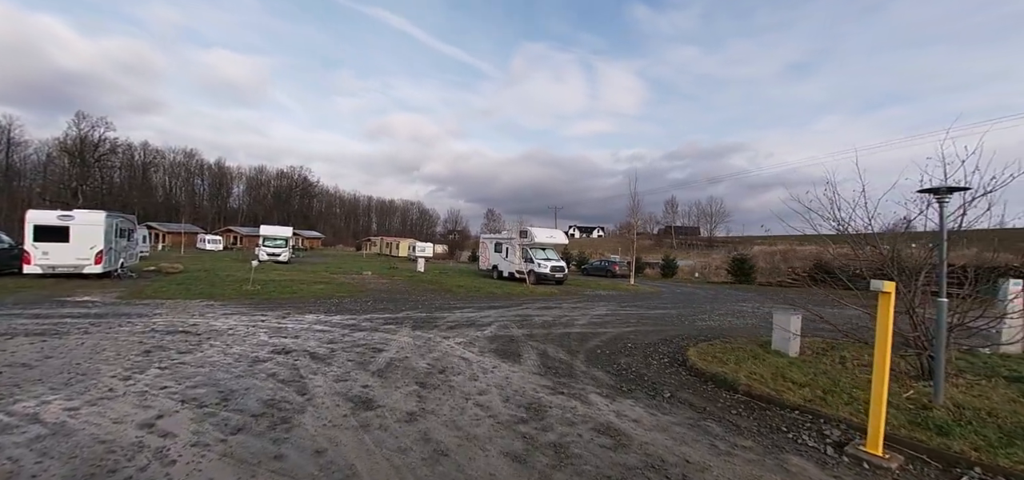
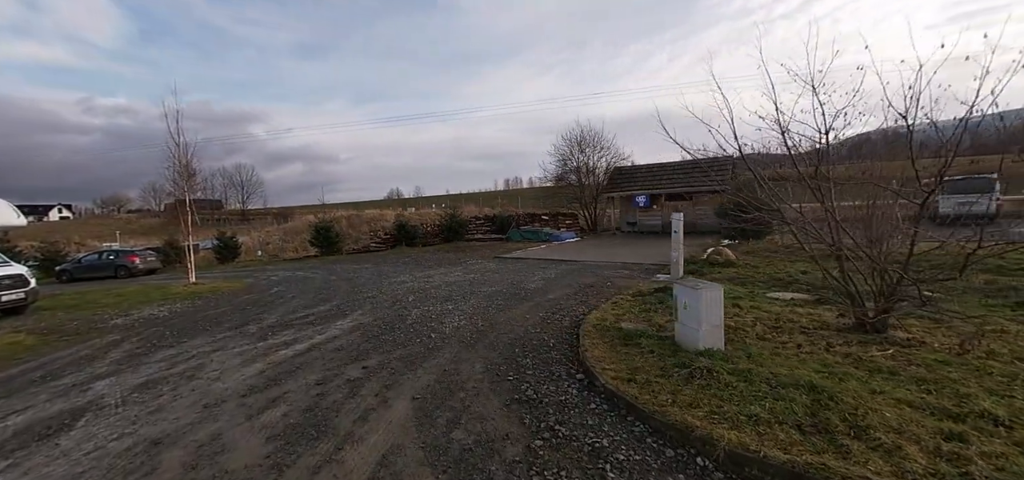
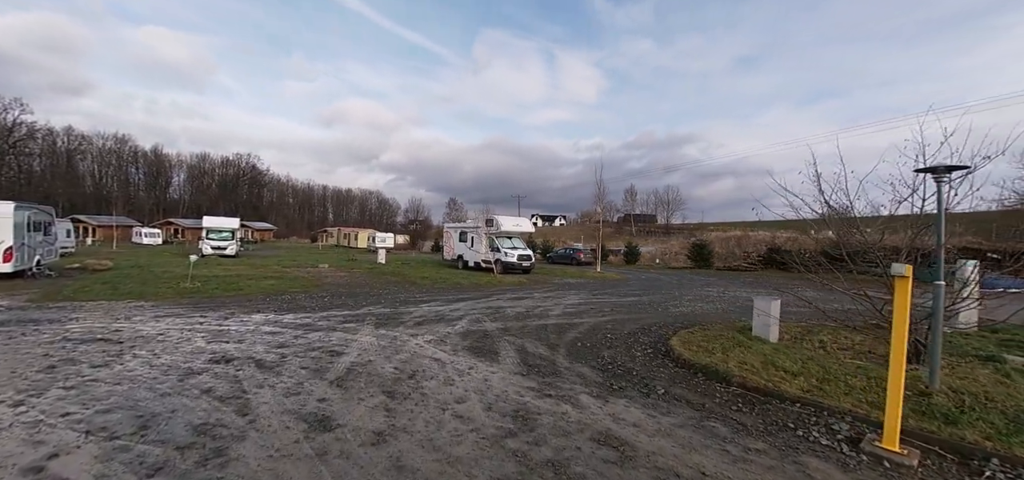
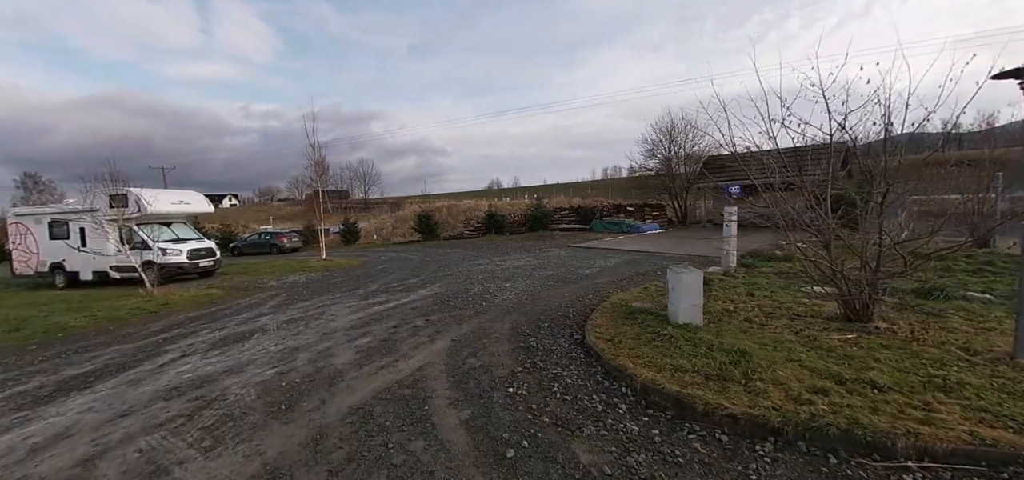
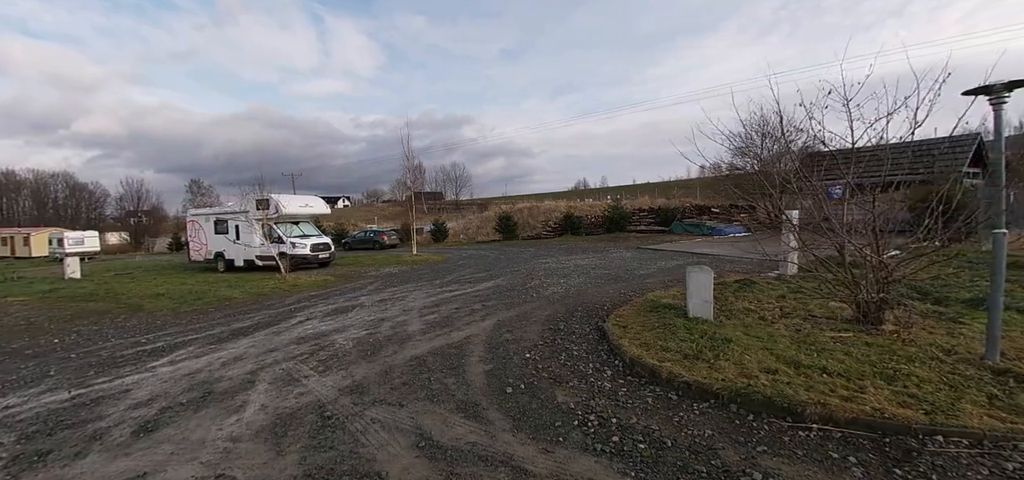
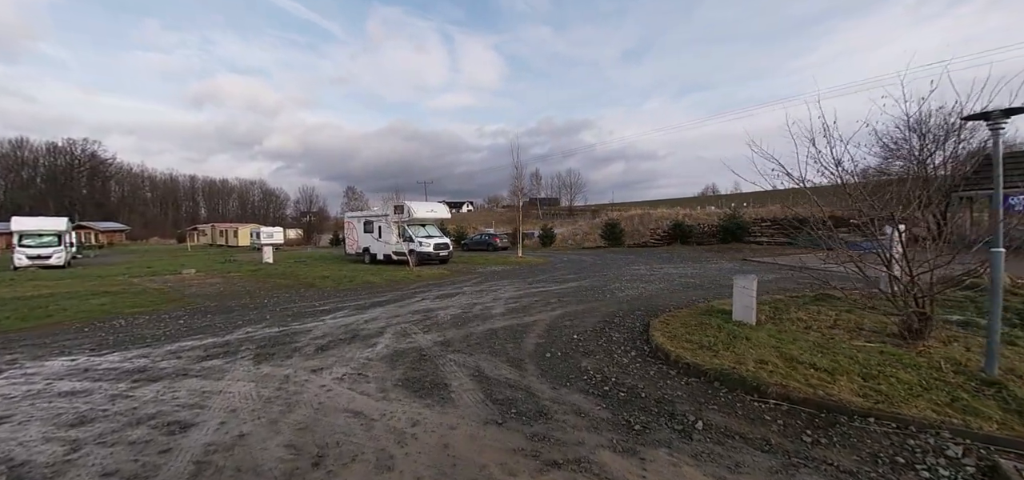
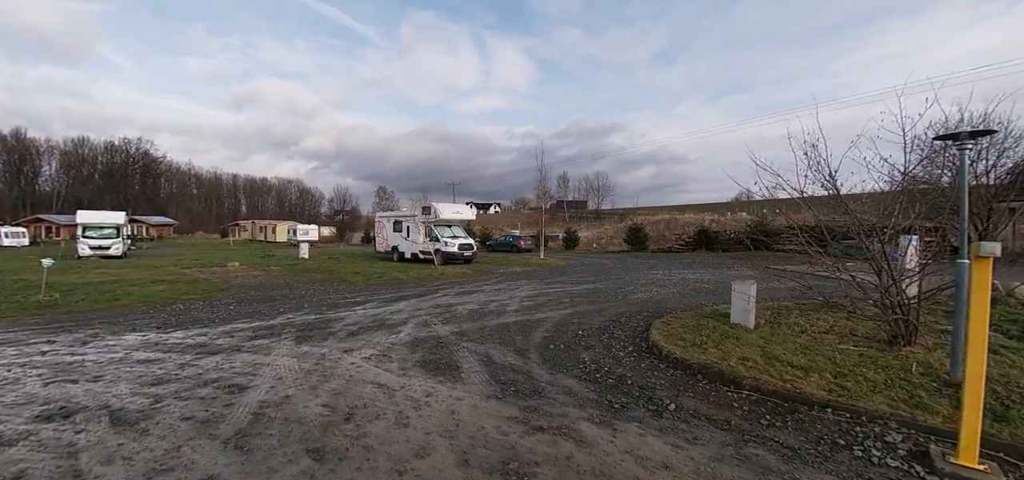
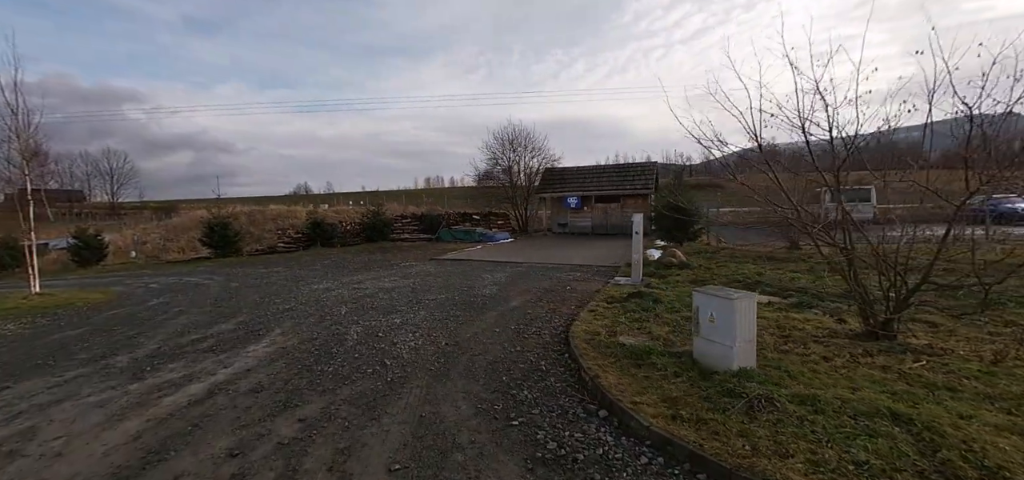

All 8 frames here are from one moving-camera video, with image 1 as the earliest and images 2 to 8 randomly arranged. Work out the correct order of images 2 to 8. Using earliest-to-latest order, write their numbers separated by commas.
3, 7, 6, 5, 4, 2, 8
